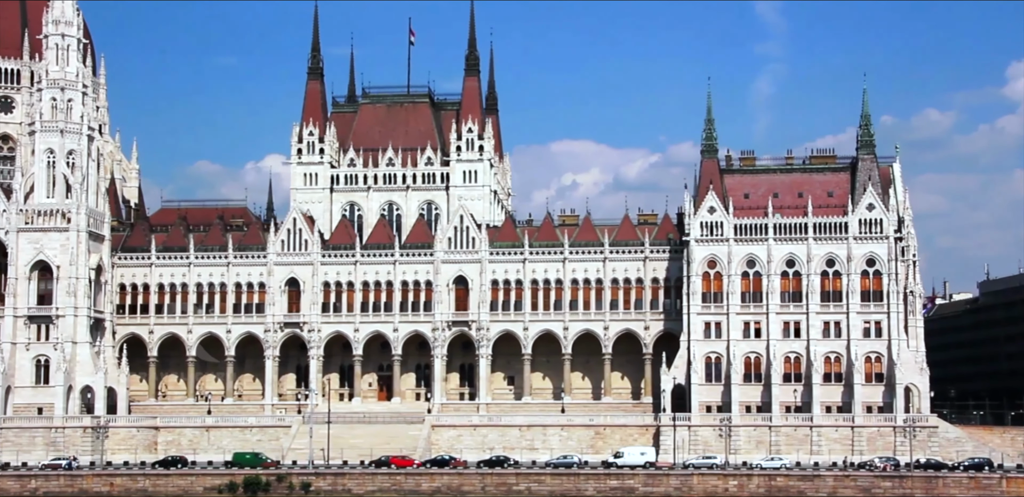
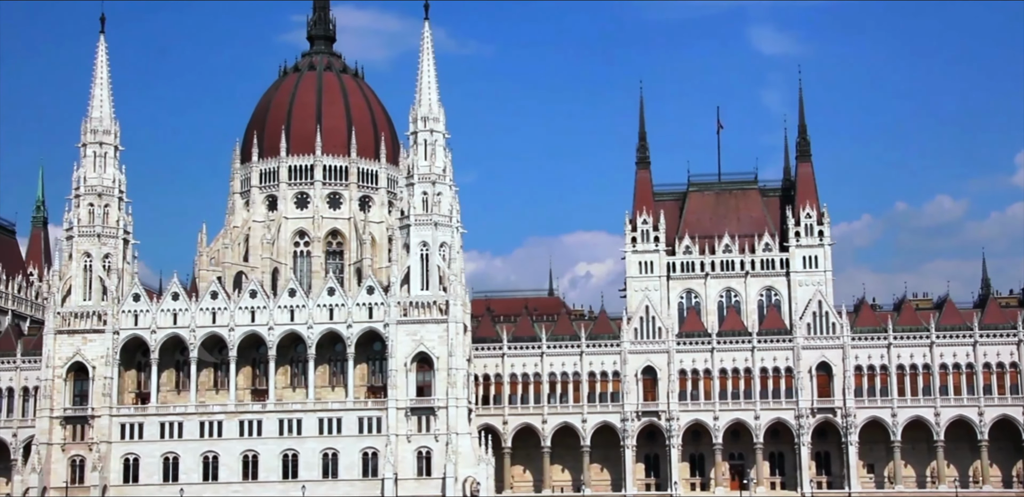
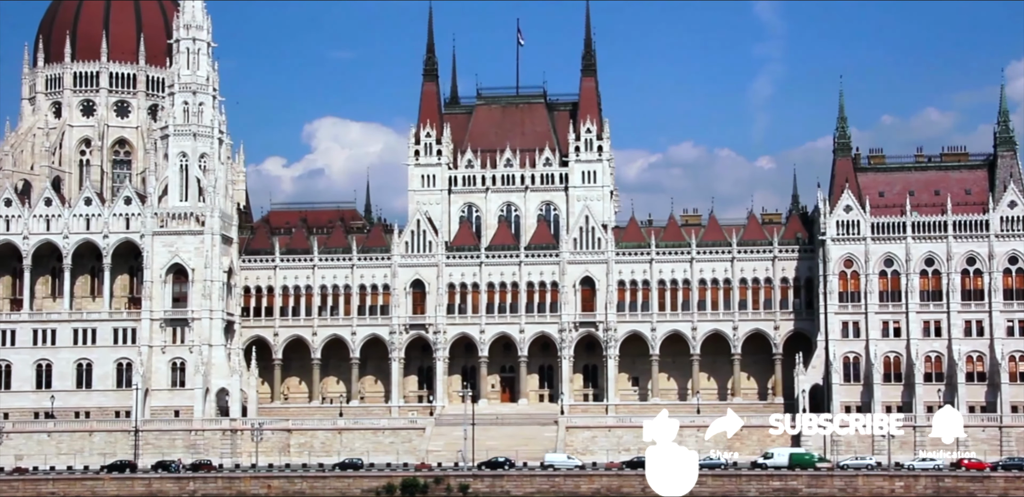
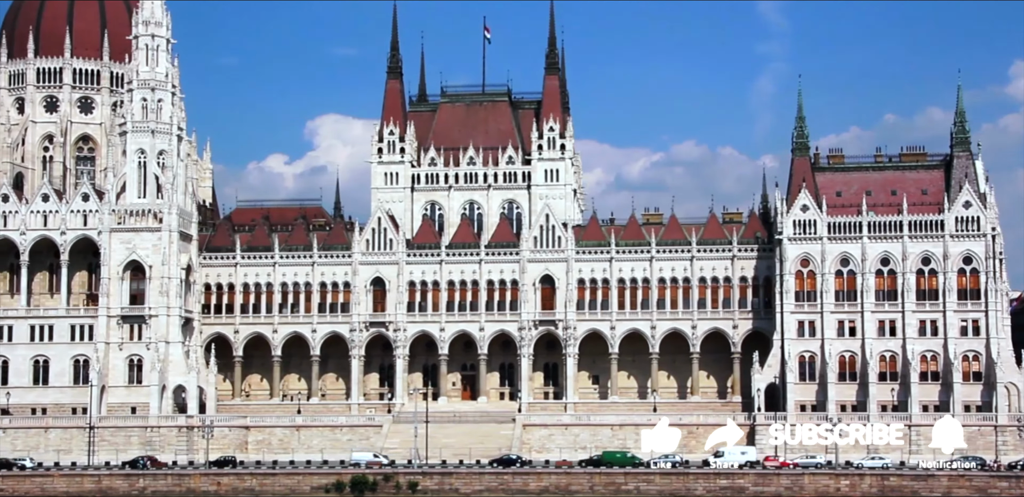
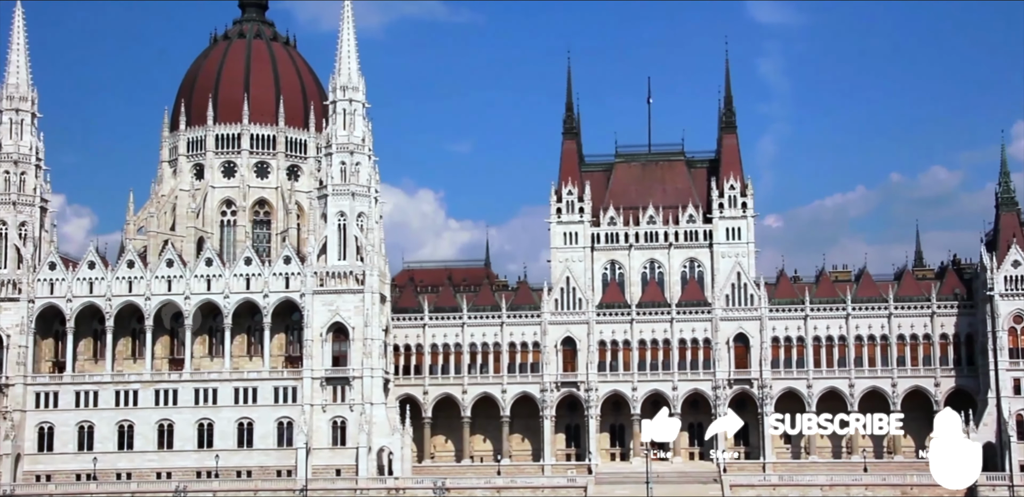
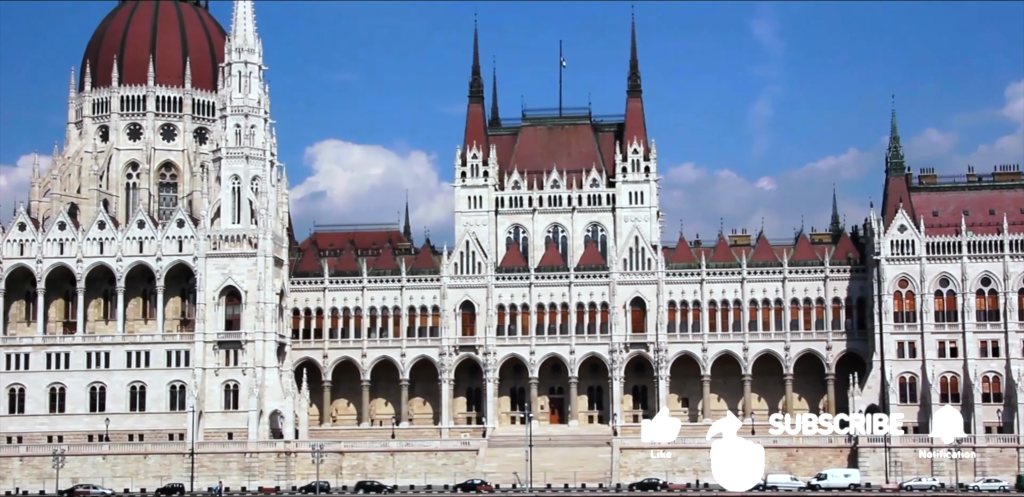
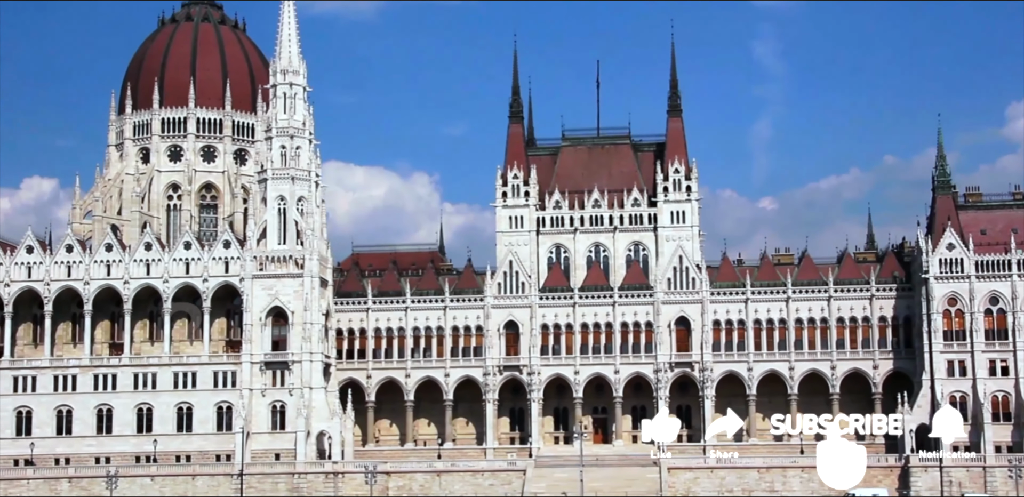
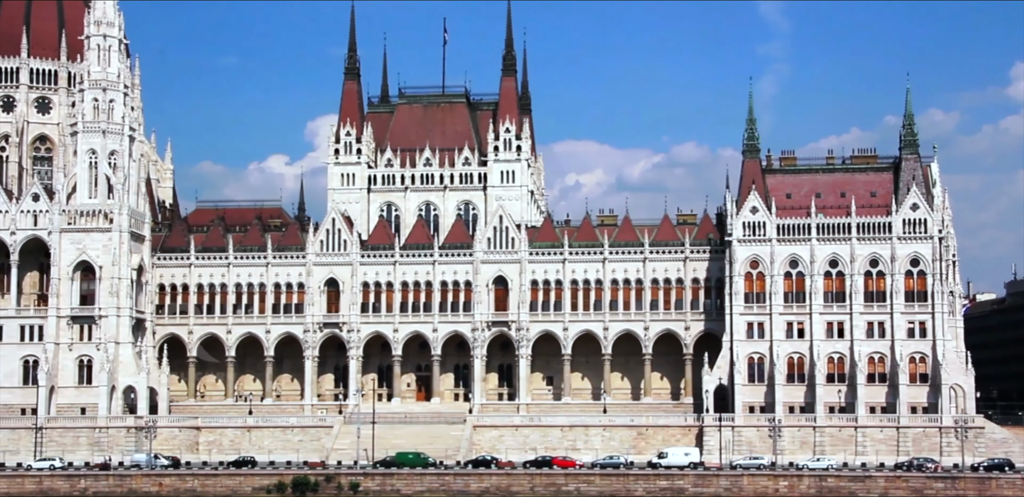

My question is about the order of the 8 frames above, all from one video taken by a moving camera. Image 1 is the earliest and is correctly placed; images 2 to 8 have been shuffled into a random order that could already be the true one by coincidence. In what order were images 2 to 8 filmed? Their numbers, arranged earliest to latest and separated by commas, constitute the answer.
8, 4, 3, 6, 7, 5, 2
